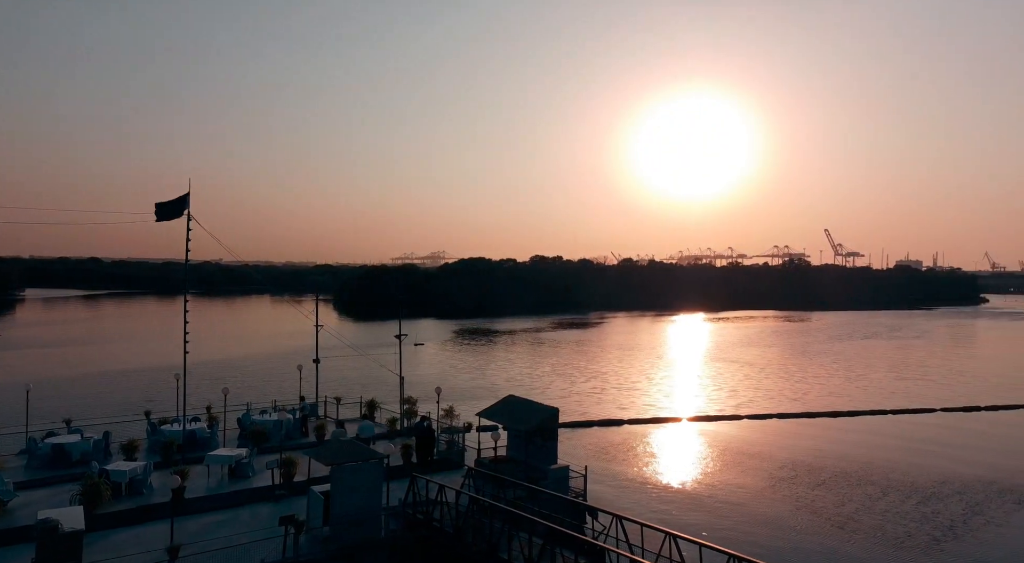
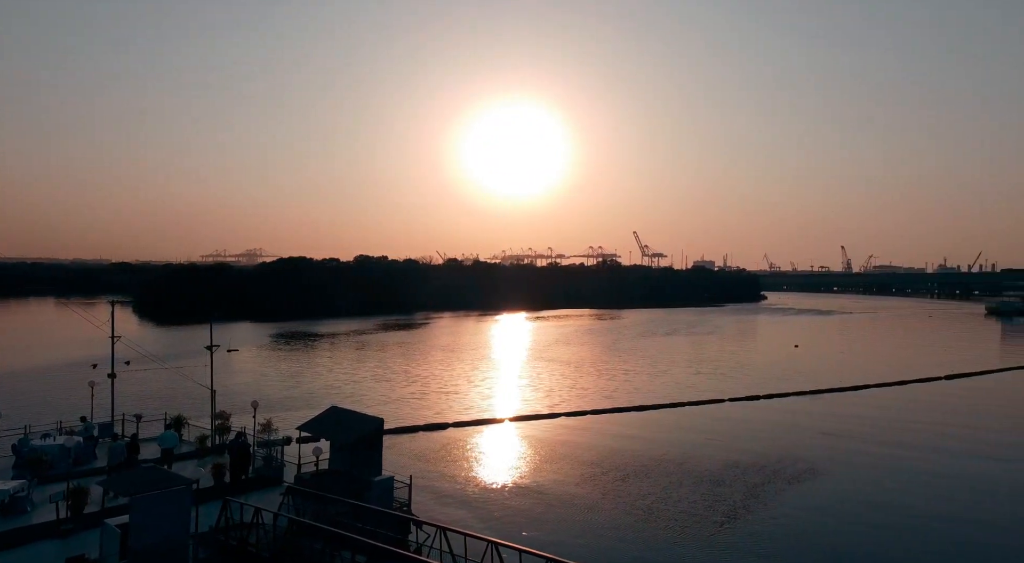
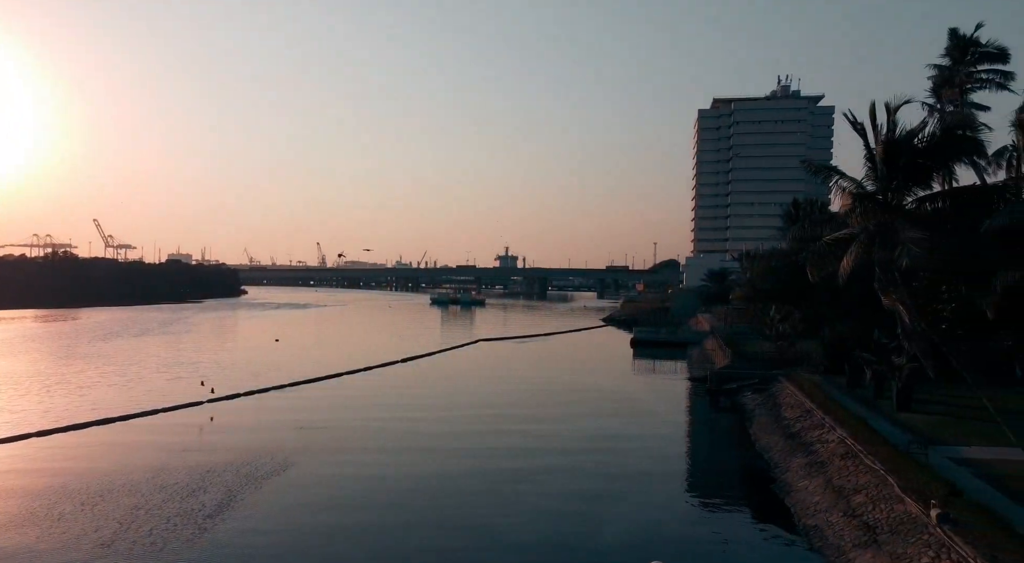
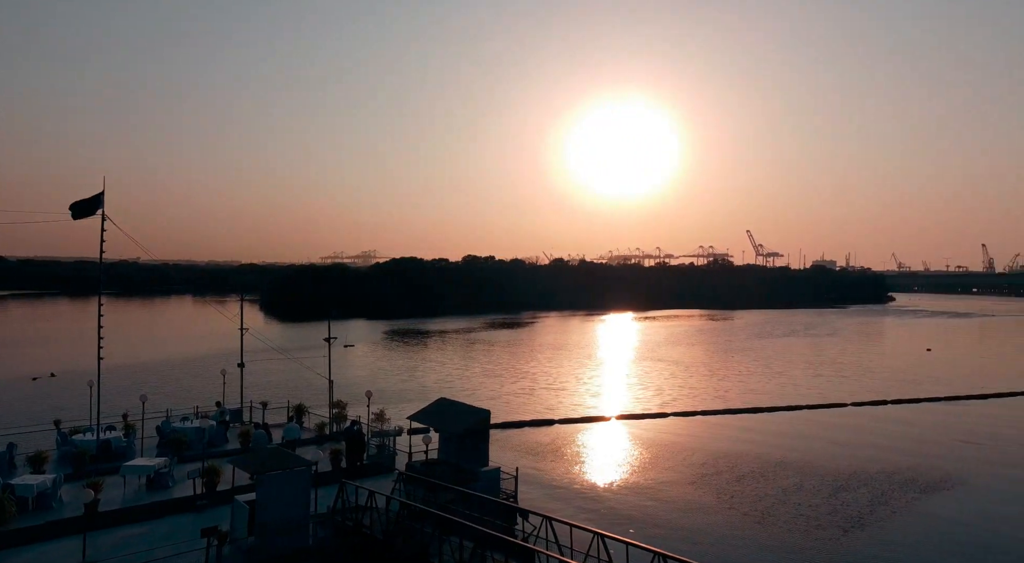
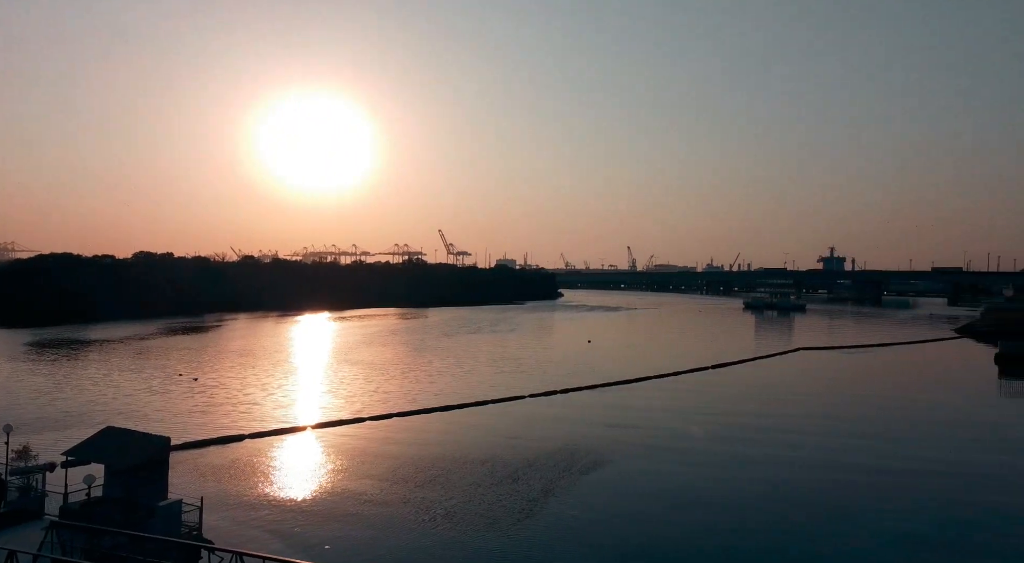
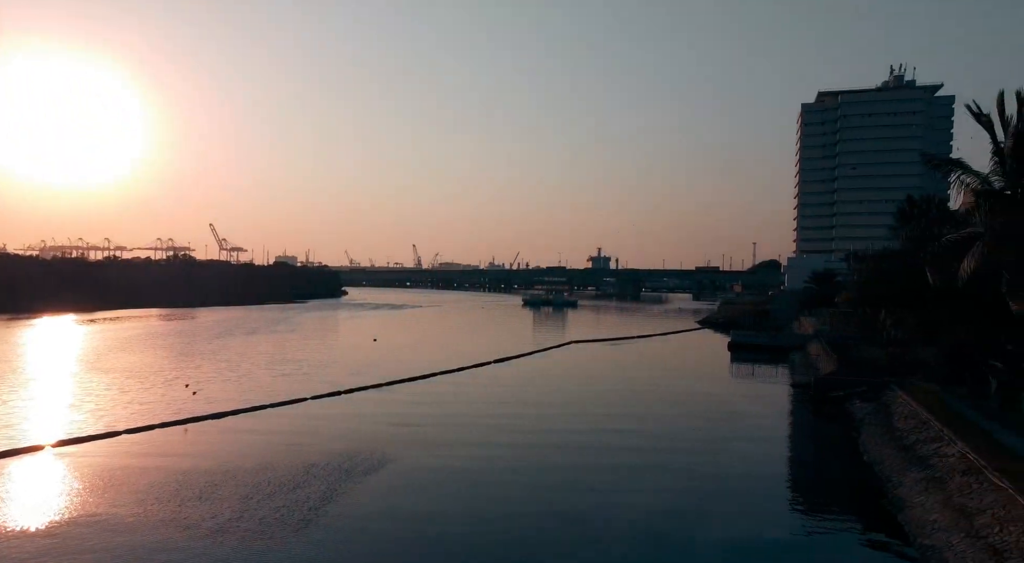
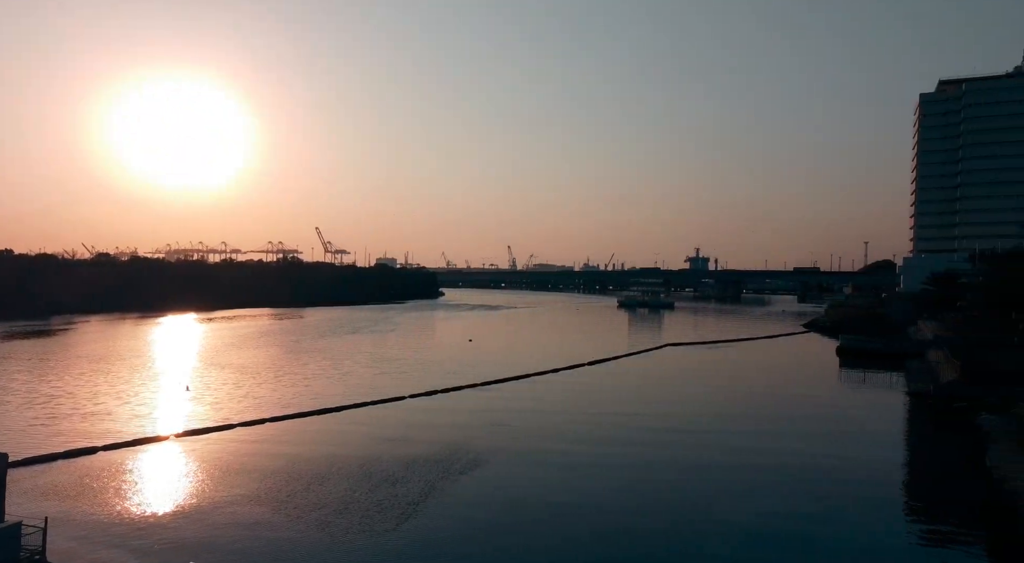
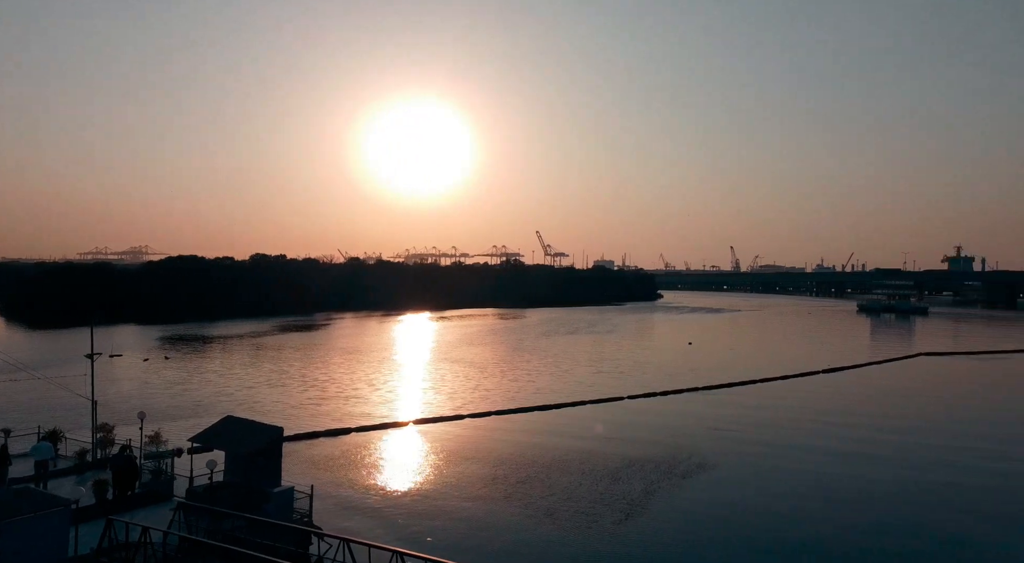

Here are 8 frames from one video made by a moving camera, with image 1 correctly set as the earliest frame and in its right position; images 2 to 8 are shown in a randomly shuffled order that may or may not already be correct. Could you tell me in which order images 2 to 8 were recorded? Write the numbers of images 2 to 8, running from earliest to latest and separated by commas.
4, 2, 8, 5, 7, 6, 3
